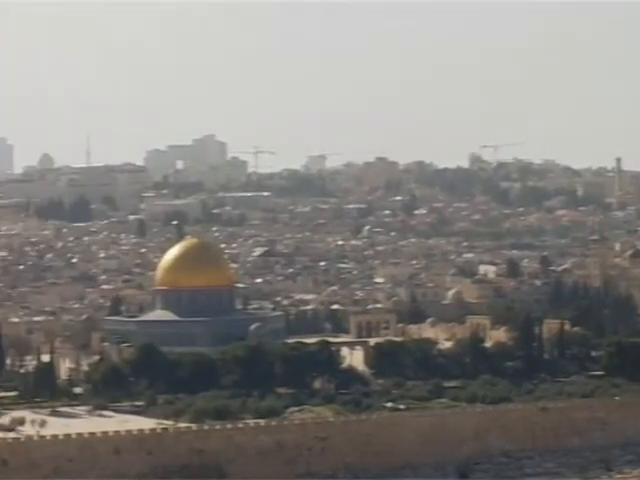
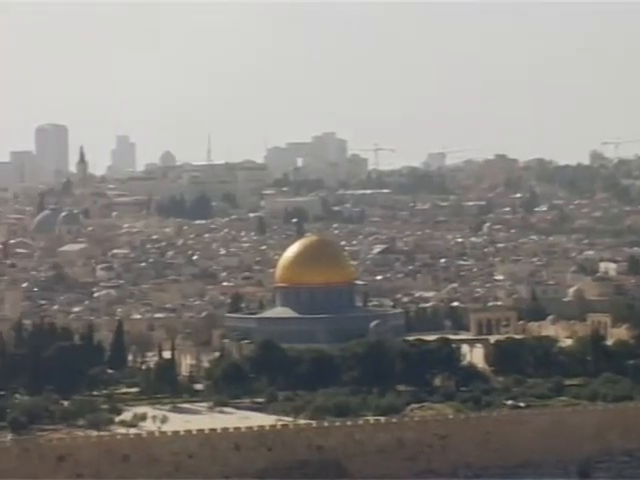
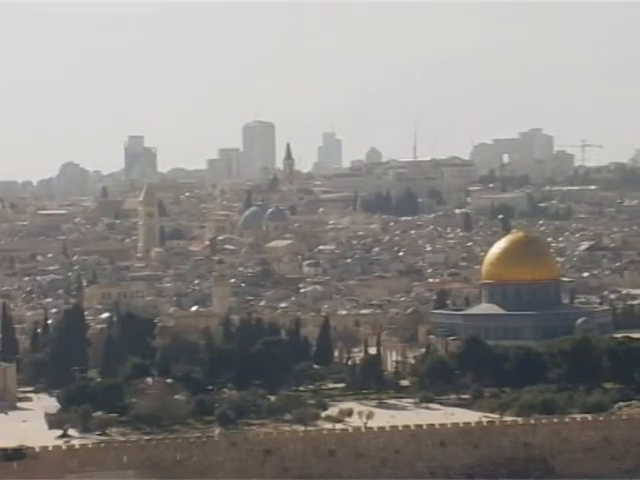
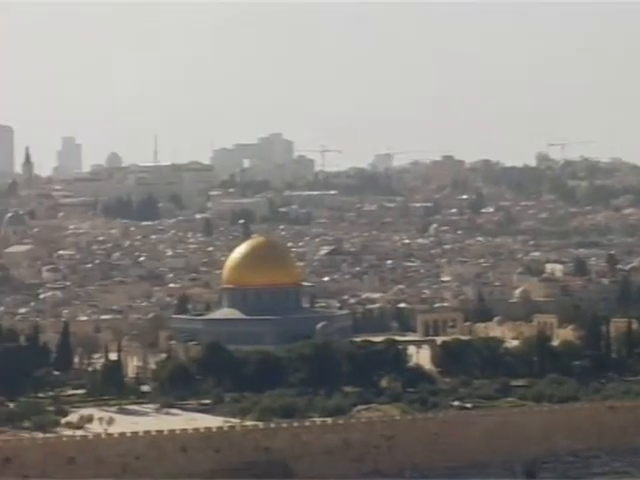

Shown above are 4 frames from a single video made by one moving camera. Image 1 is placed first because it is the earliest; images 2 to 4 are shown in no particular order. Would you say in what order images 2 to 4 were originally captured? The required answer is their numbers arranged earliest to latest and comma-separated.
4, 2, 3
